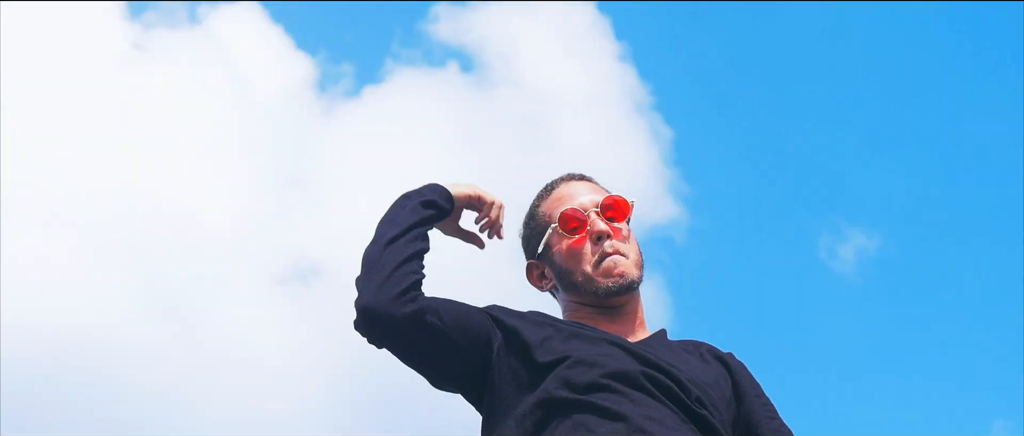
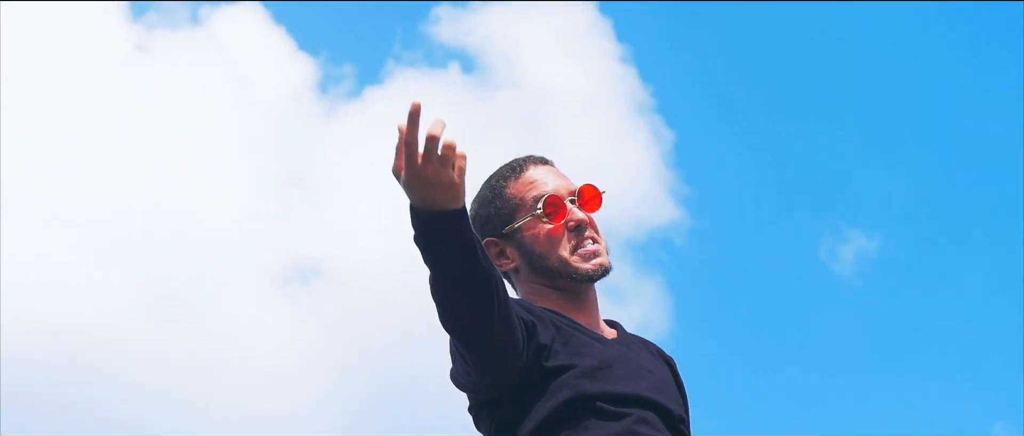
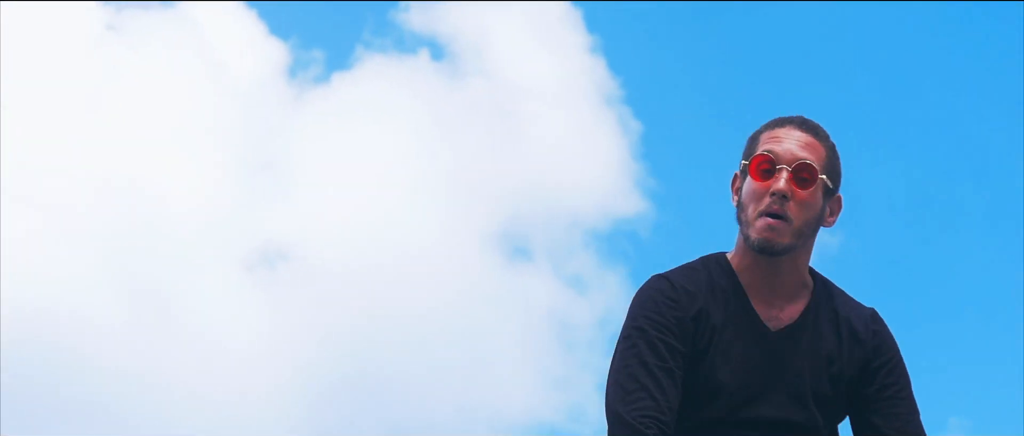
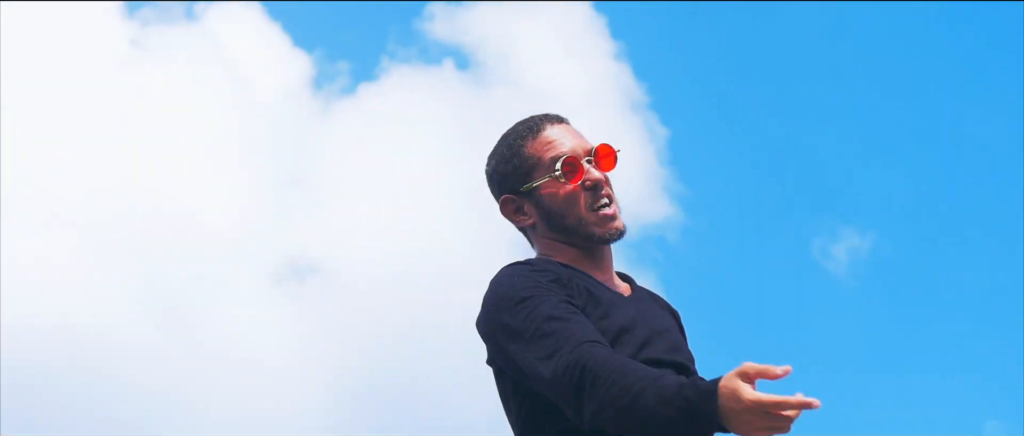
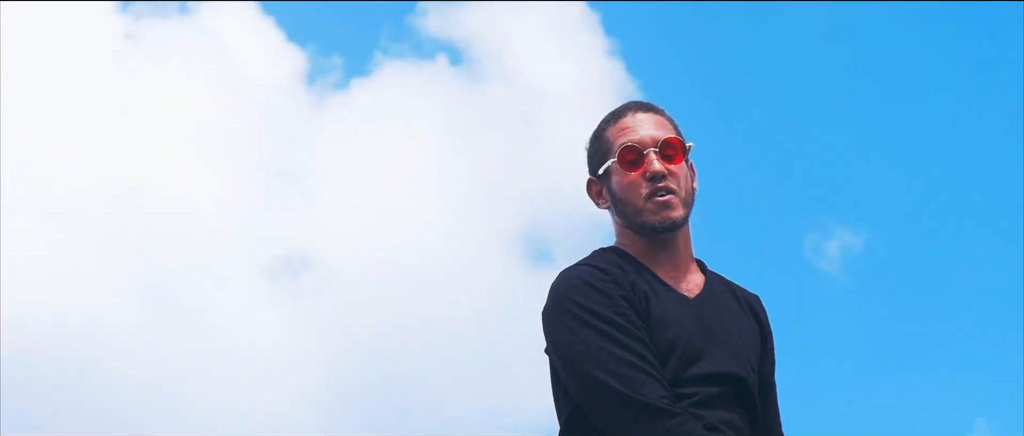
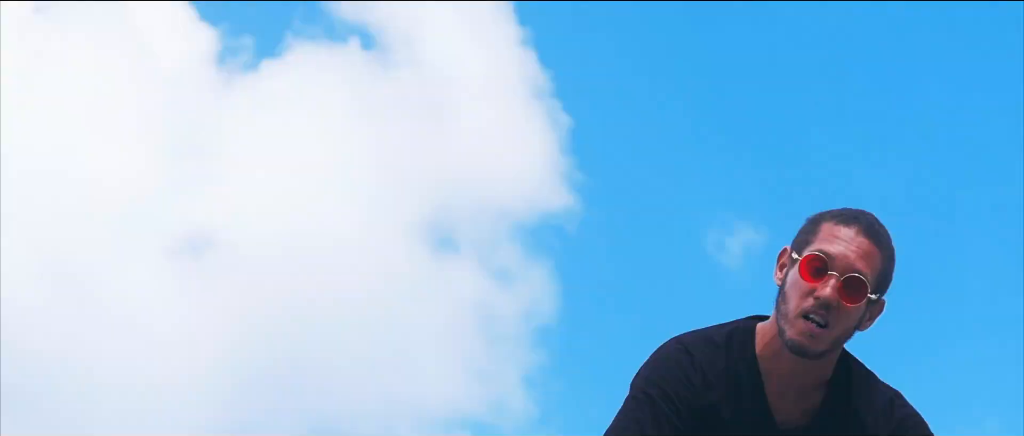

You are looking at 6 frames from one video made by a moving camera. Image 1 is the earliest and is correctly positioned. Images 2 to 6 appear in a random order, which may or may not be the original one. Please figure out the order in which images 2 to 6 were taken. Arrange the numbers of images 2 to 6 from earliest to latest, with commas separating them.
2, 4, 5, 3, 6
